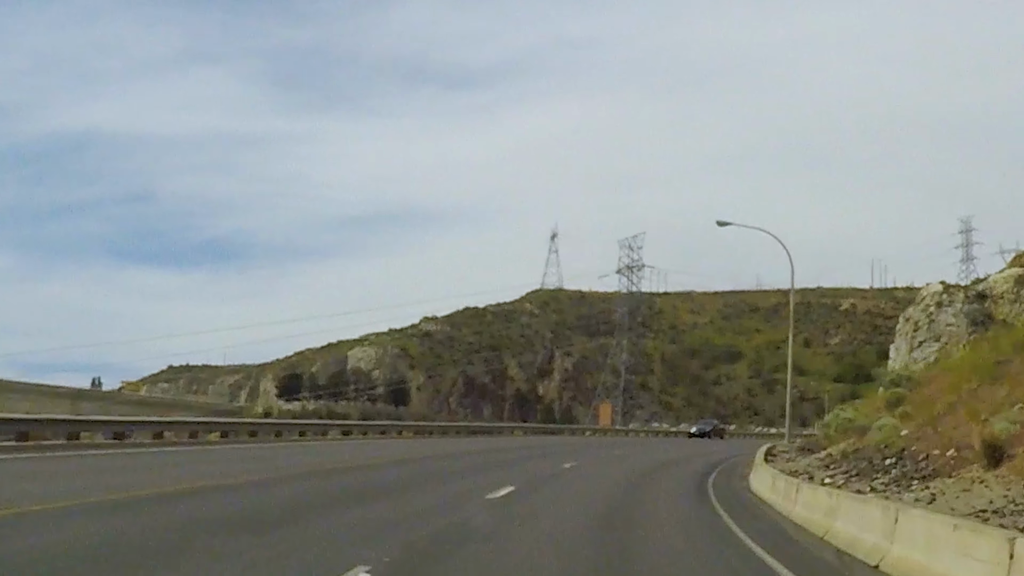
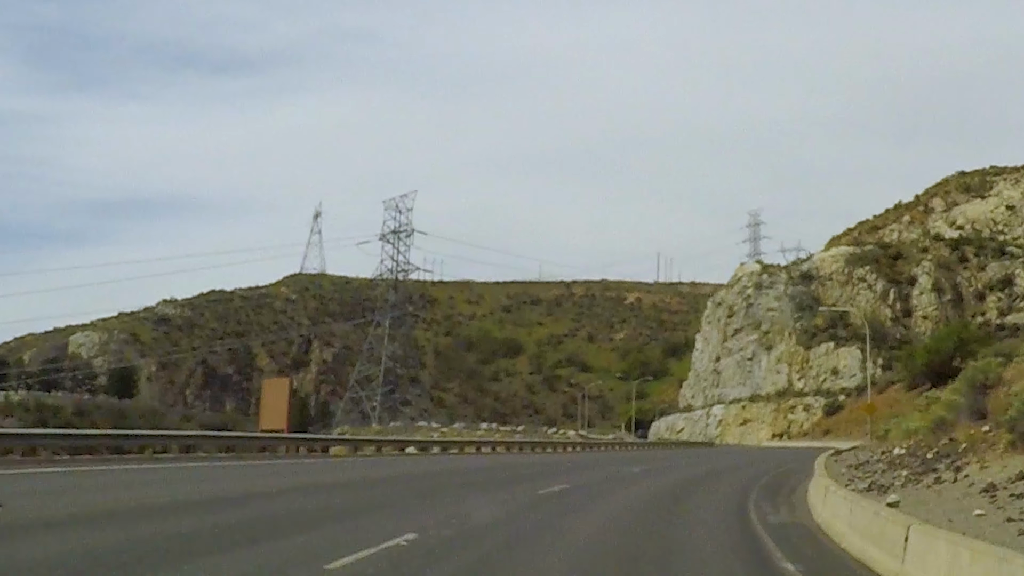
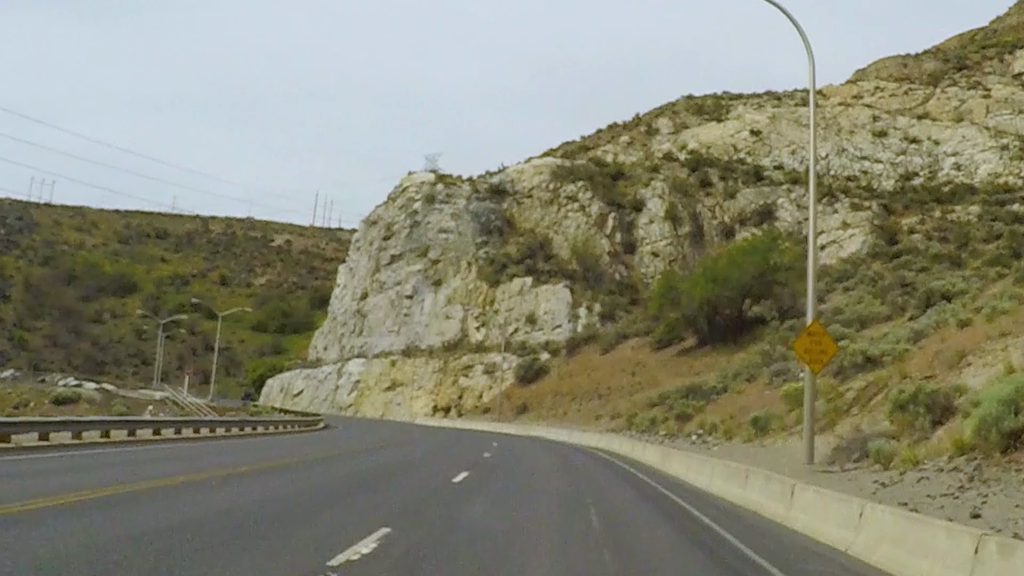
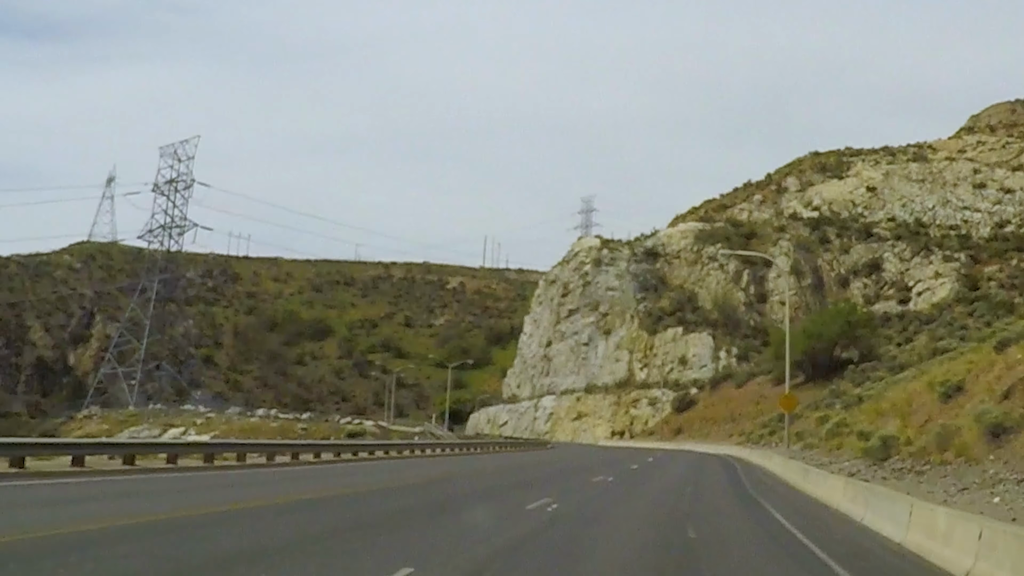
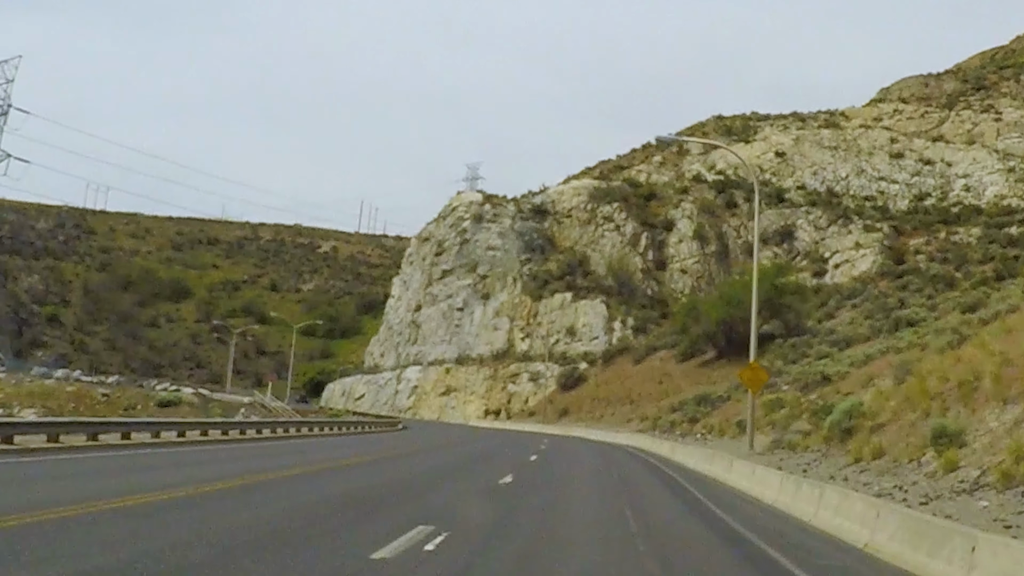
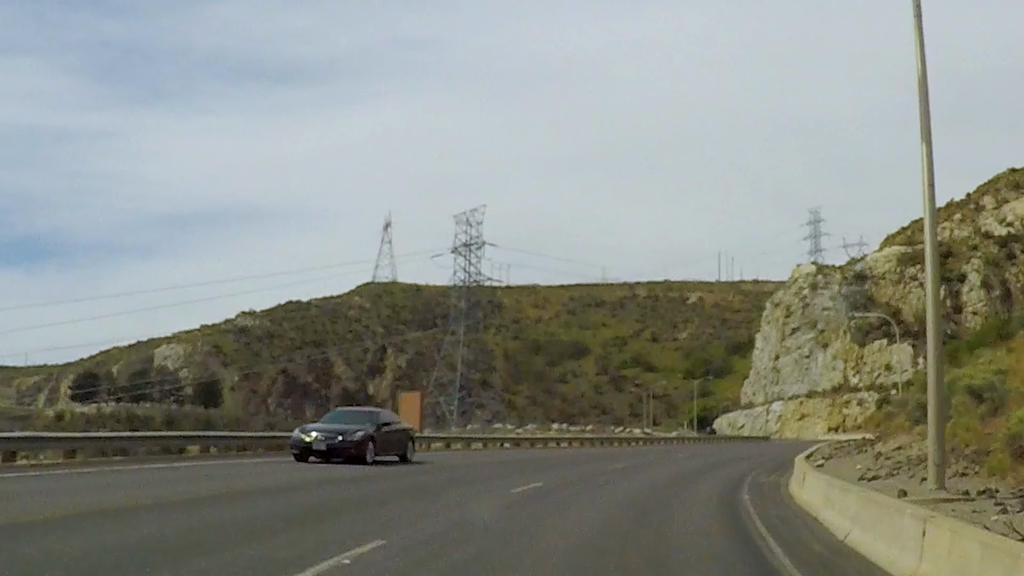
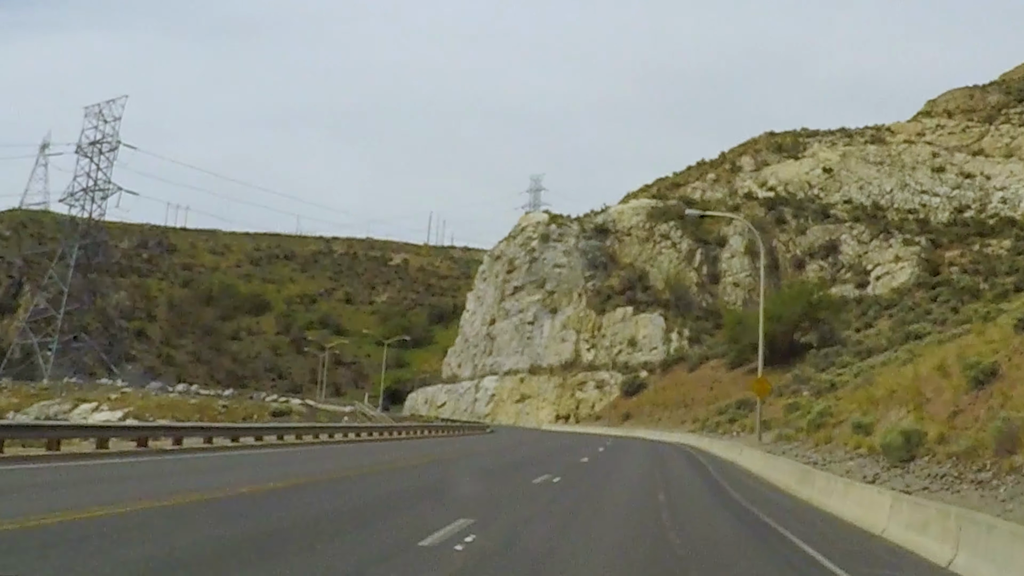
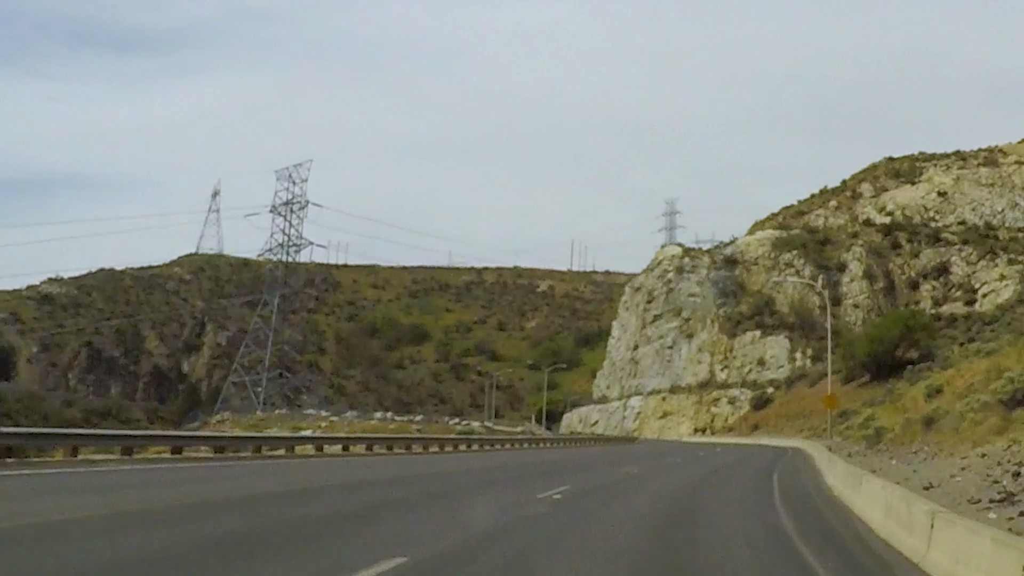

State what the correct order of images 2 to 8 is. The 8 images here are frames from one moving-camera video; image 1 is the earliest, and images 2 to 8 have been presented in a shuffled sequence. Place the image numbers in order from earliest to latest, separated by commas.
6, 2, 8, 4, 7, 5, 3
